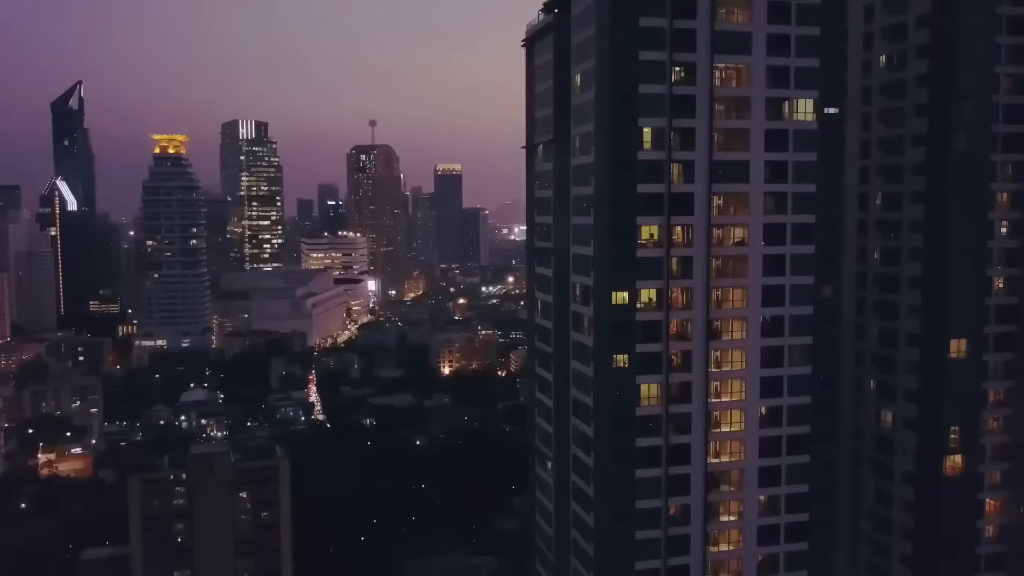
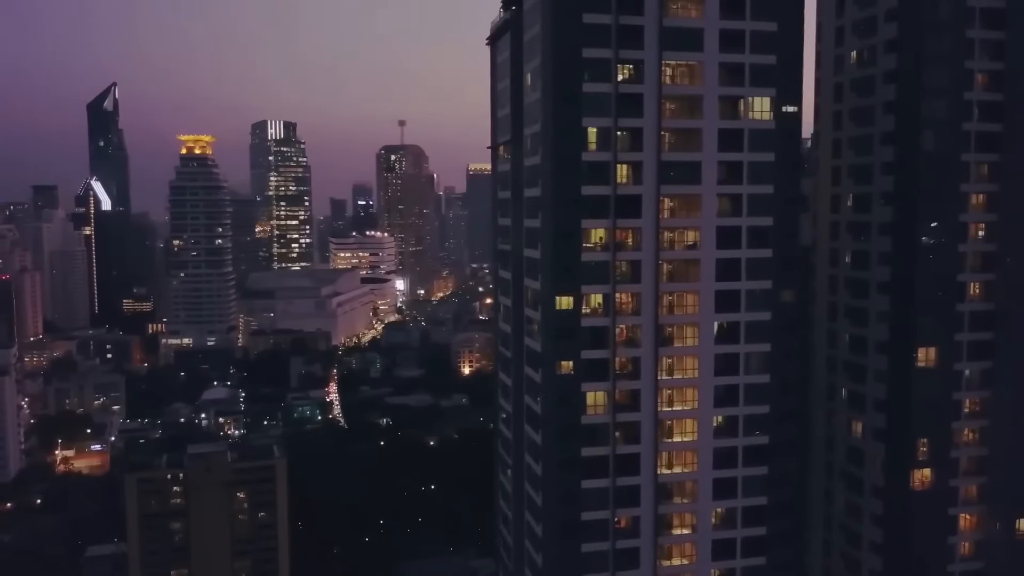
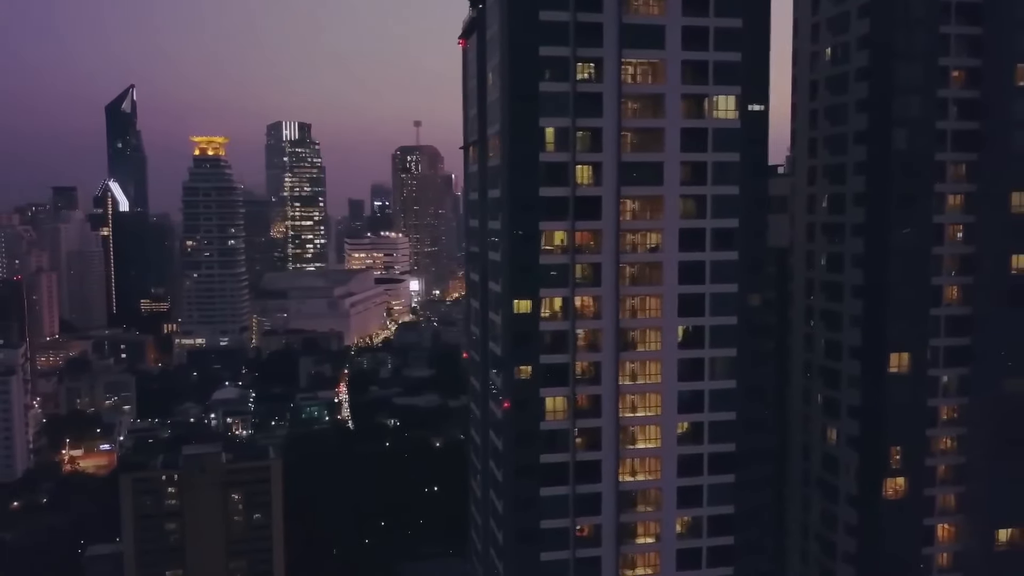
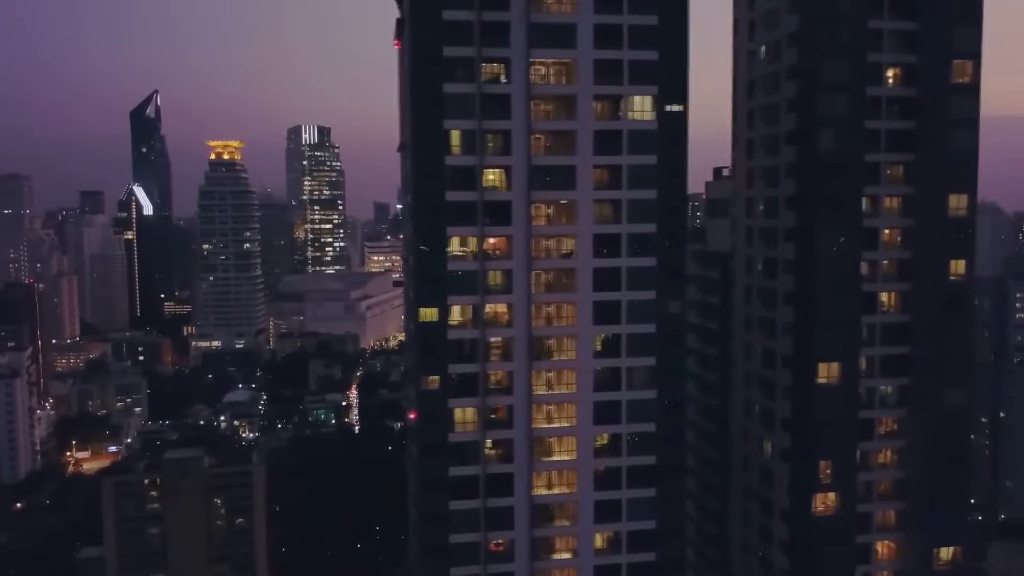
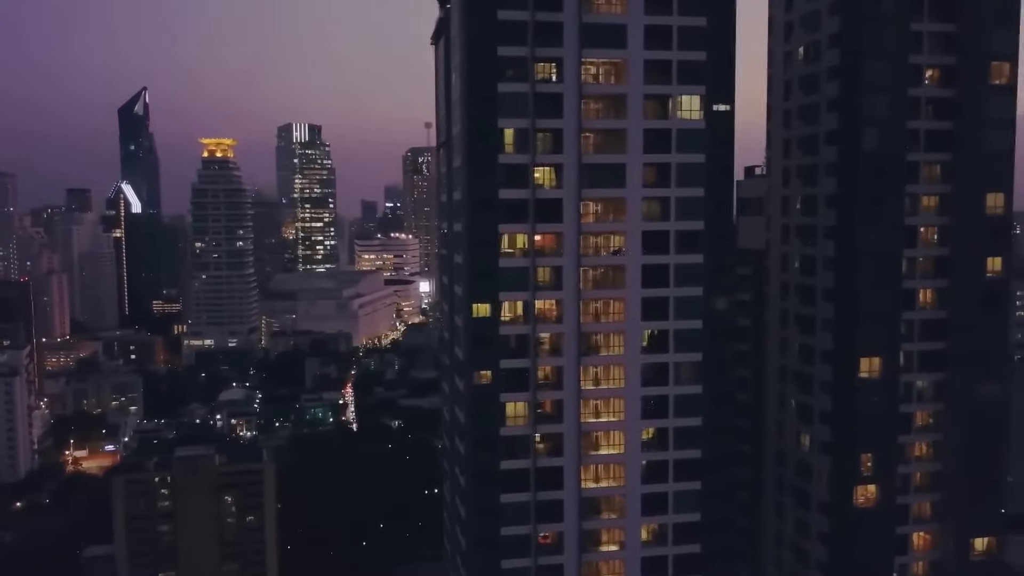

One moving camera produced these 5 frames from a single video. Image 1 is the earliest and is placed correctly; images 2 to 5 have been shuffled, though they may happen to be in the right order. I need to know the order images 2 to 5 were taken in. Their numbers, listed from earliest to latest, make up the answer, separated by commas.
2, 3, 5, 4
